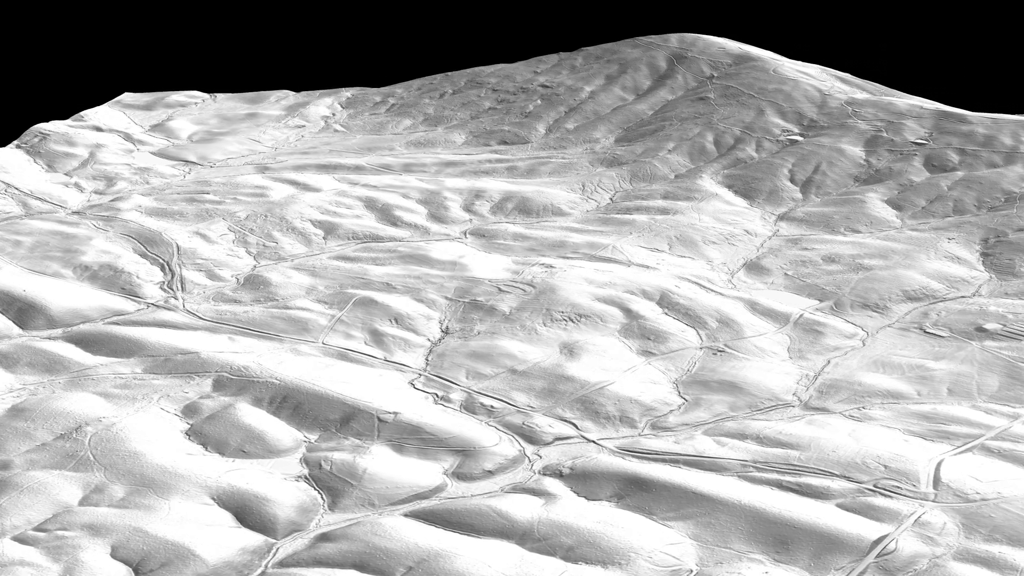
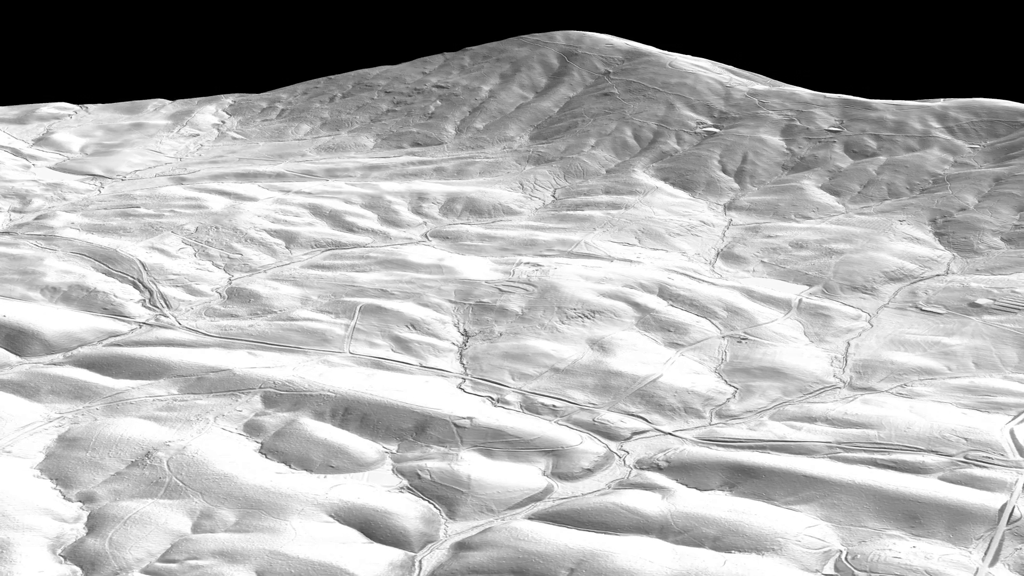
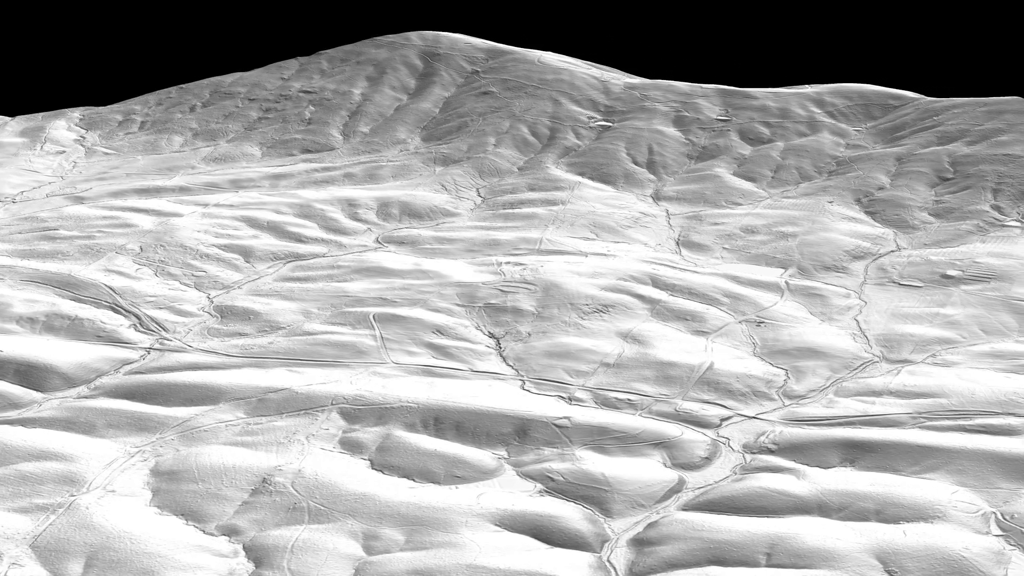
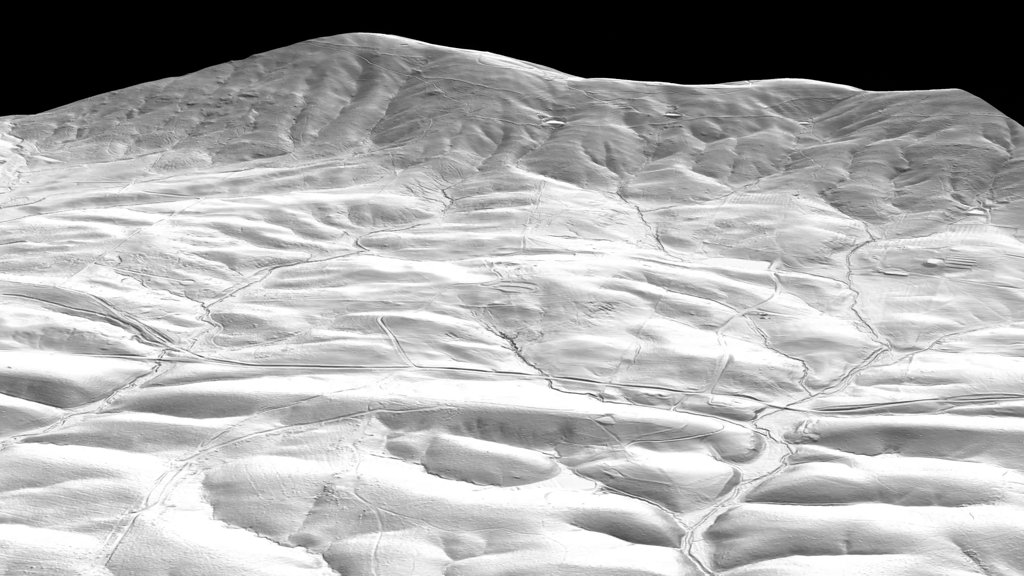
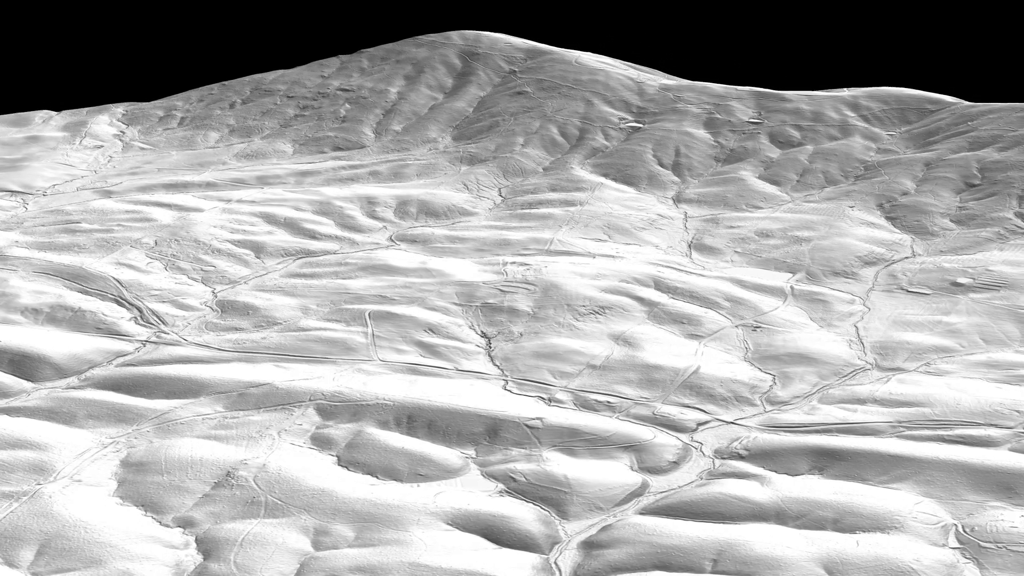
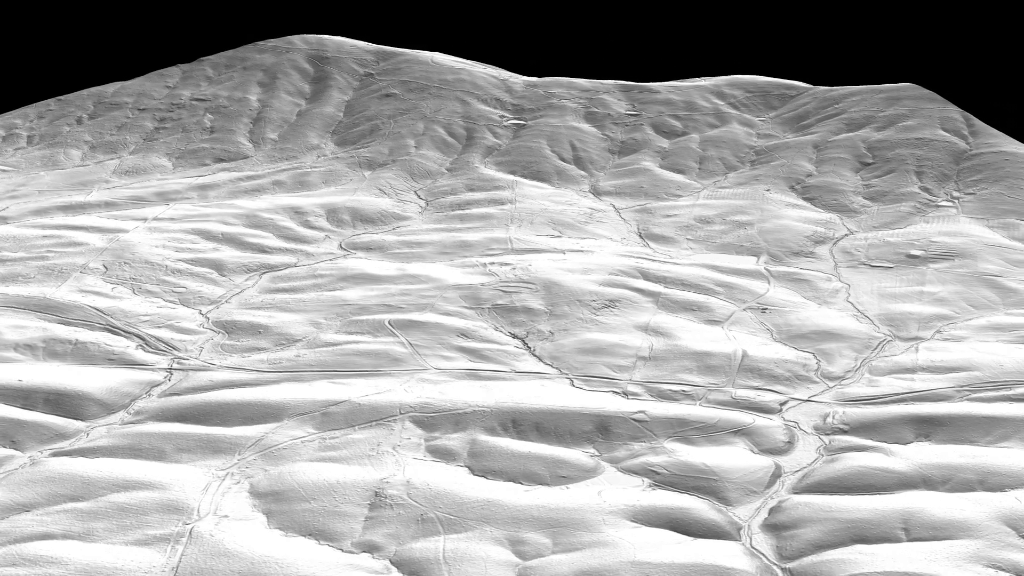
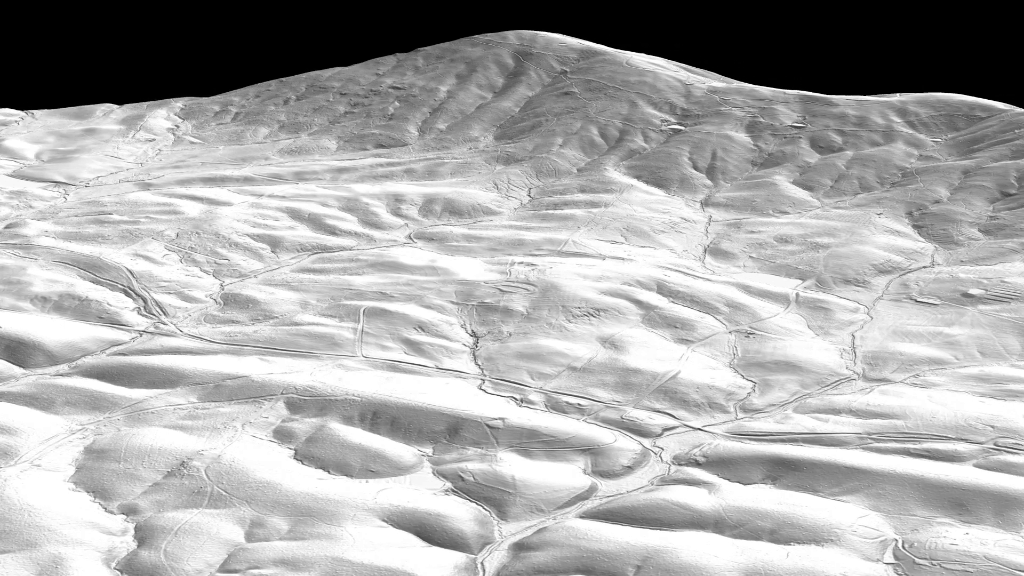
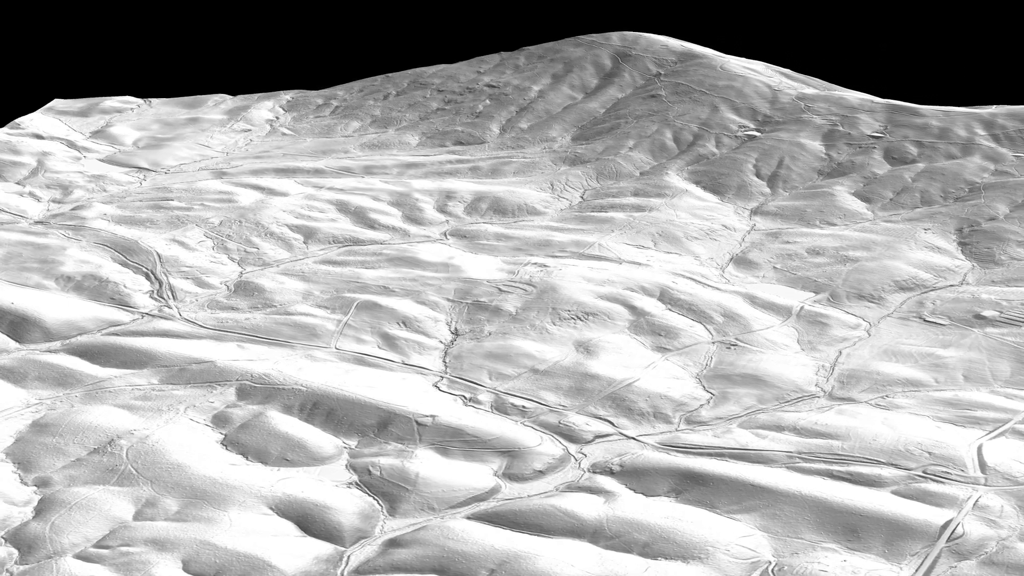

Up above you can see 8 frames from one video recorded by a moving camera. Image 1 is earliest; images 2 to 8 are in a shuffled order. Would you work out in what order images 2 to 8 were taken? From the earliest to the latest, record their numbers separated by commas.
8, 2, 7, 5, 3, 4, 6
